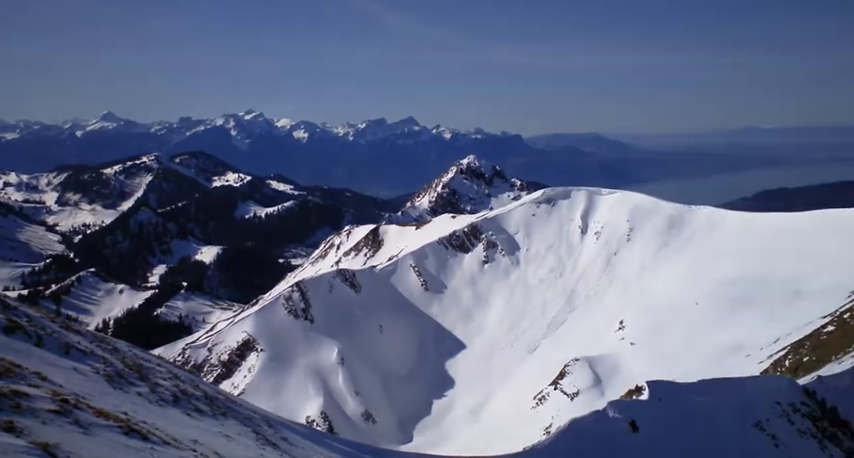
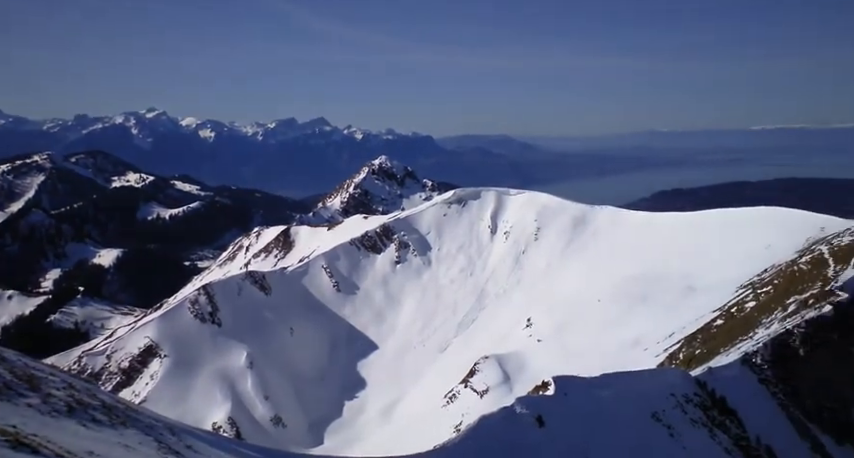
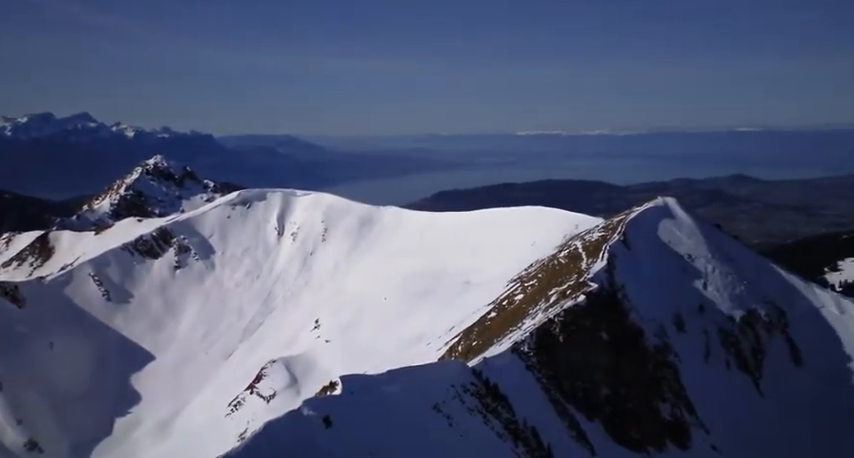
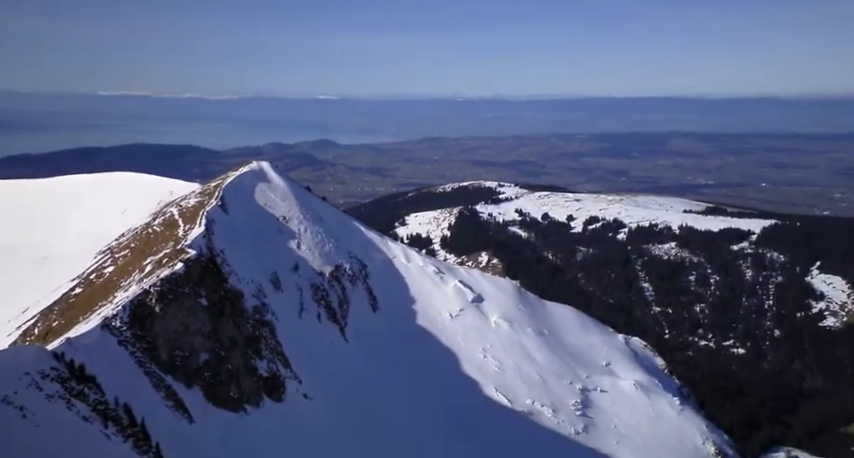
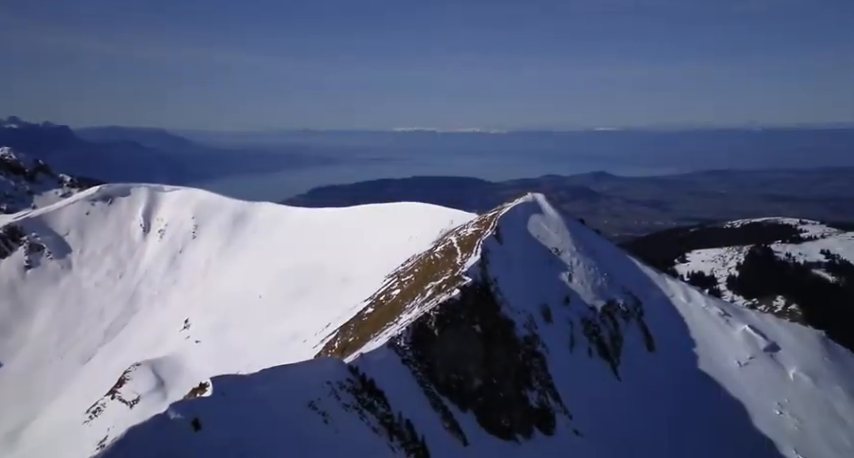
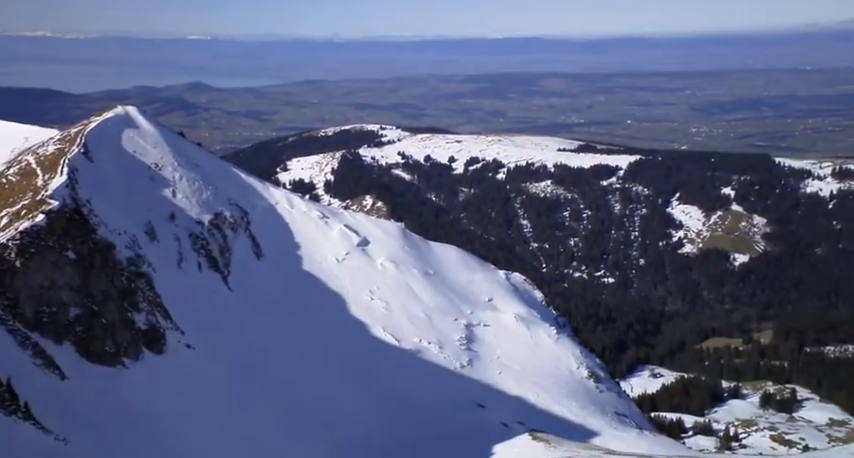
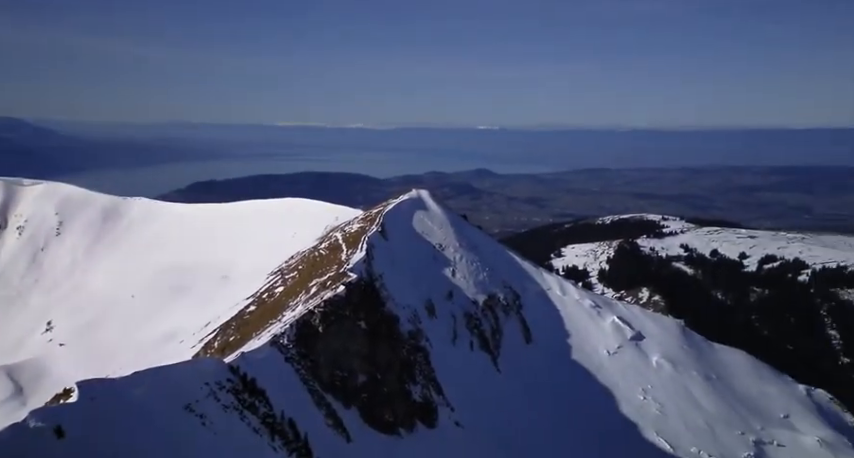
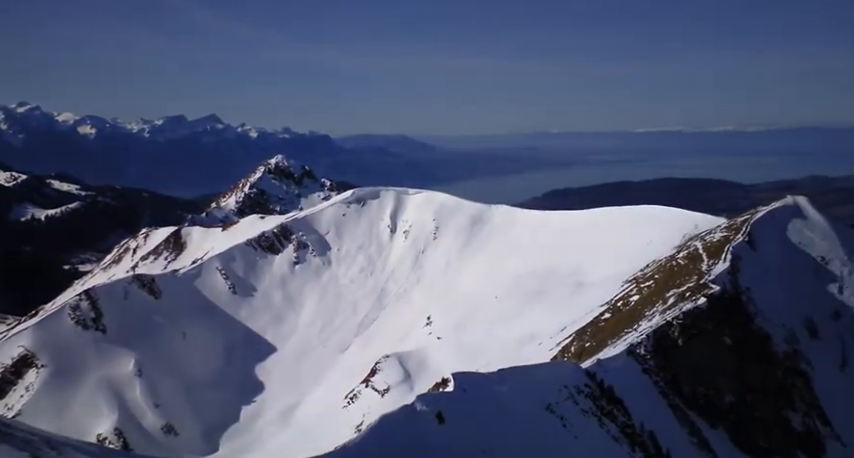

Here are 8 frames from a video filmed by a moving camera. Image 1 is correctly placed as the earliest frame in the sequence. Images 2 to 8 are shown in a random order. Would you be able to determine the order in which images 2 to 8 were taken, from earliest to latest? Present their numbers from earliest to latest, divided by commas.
2, 8, 3, 5, 7, 4, 6
